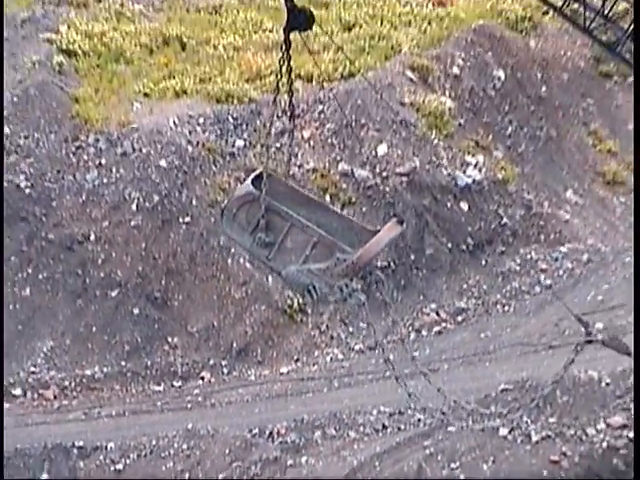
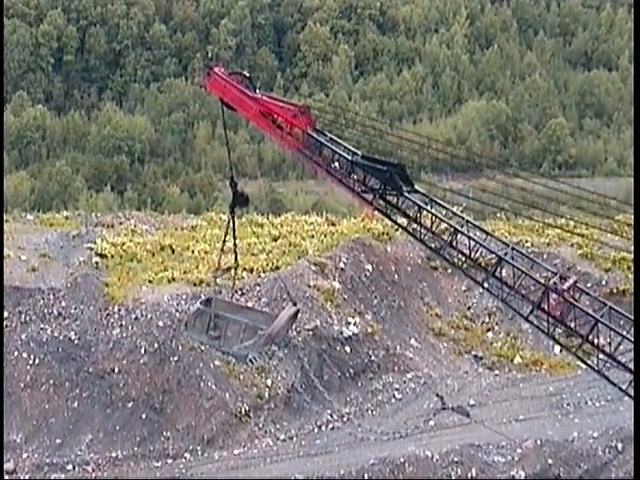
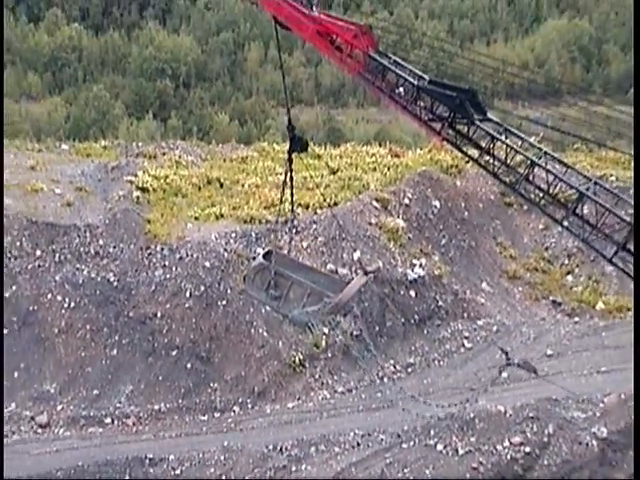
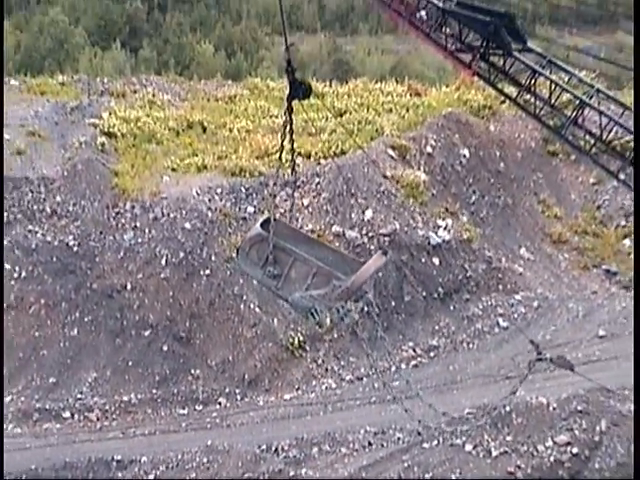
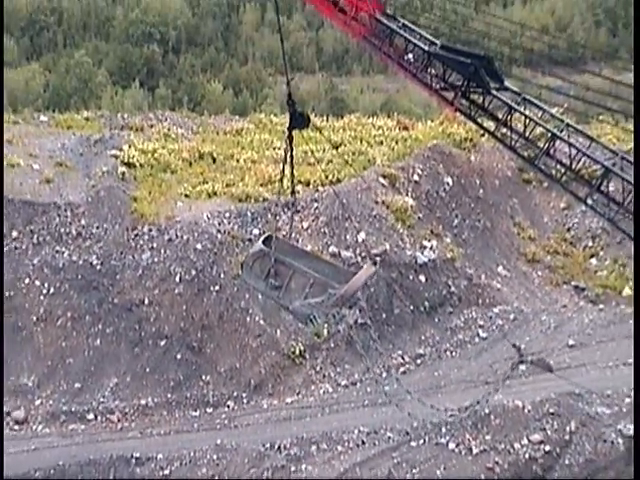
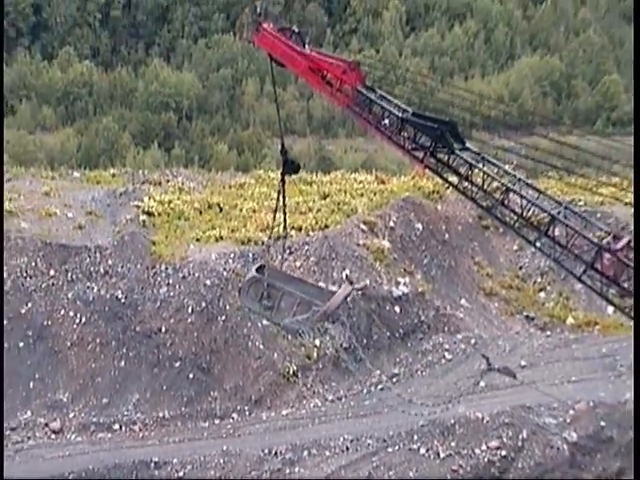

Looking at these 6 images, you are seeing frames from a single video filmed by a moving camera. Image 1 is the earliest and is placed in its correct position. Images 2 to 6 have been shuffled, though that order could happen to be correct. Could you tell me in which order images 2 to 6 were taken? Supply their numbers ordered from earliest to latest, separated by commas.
4, 5, 3, 6, 2
